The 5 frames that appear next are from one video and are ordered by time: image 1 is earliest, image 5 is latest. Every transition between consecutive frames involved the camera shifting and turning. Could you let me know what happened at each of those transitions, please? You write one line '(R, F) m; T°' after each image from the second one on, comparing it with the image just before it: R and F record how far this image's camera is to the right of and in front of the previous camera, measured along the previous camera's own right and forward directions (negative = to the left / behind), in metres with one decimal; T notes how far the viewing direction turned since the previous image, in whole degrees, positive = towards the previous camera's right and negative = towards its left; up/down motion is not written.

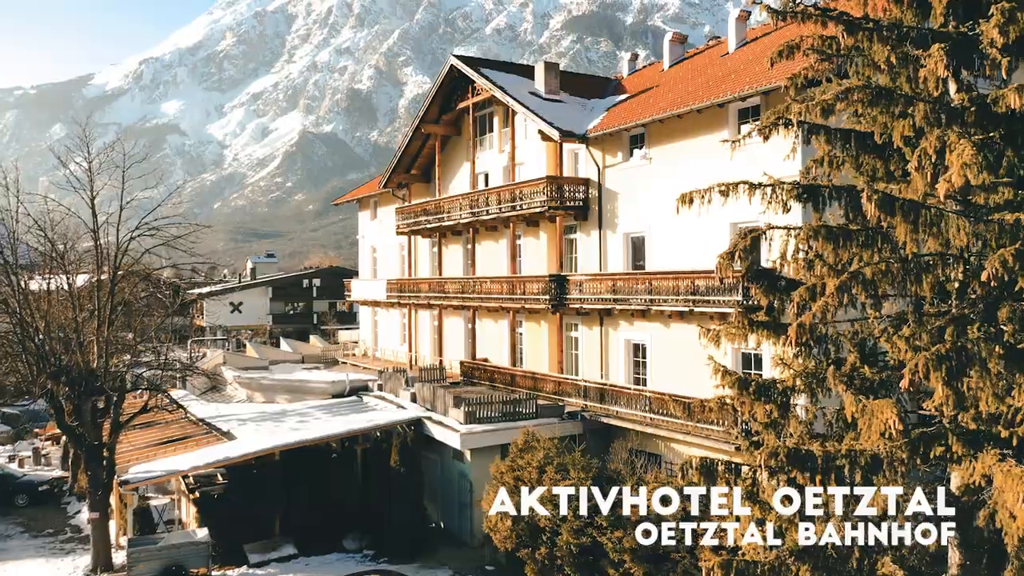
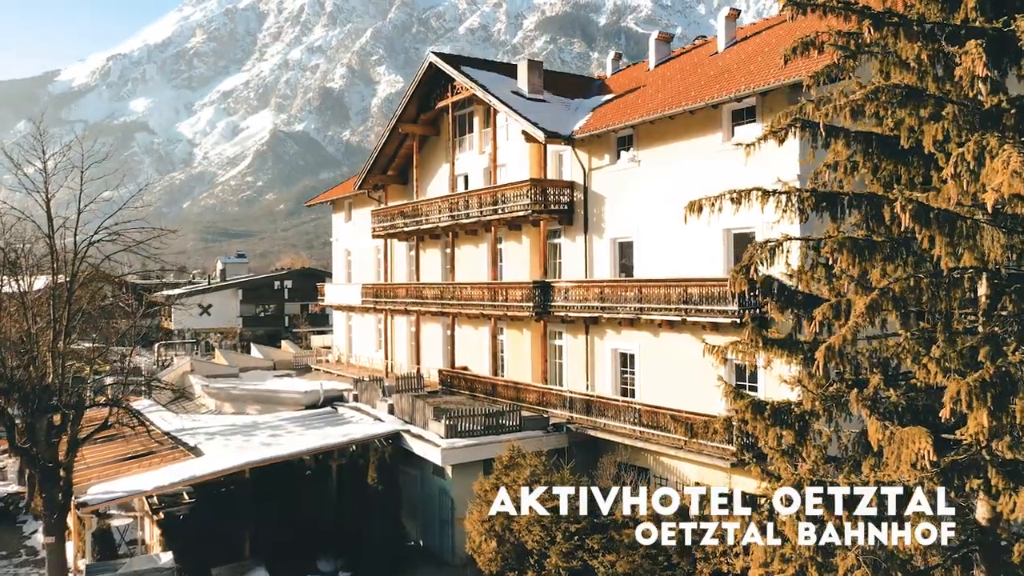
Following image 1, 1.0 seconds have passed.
(-0.3, +0.9) m; +2°
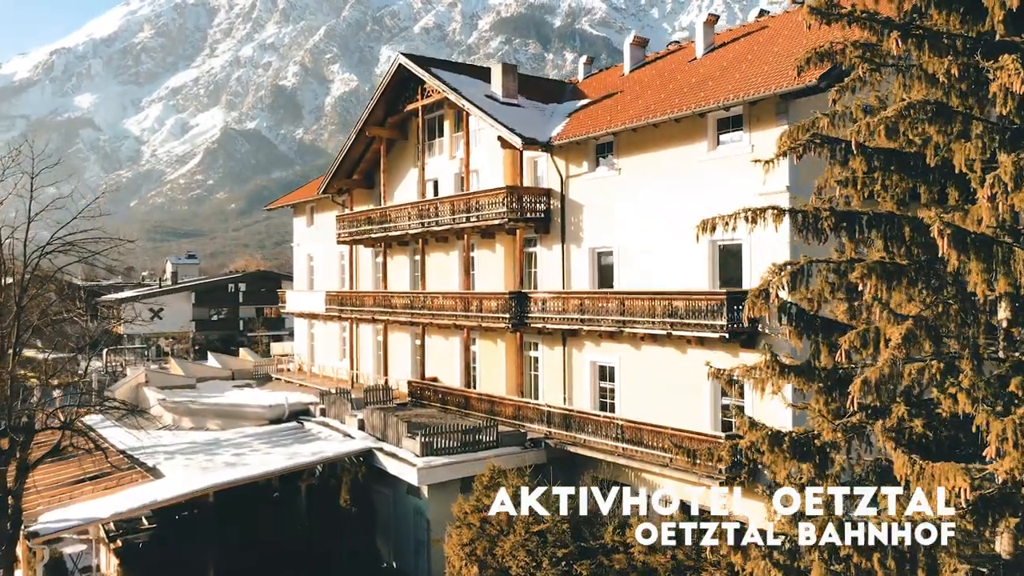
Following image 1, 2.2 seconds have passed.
(-0.6, +0.7) m; +3°
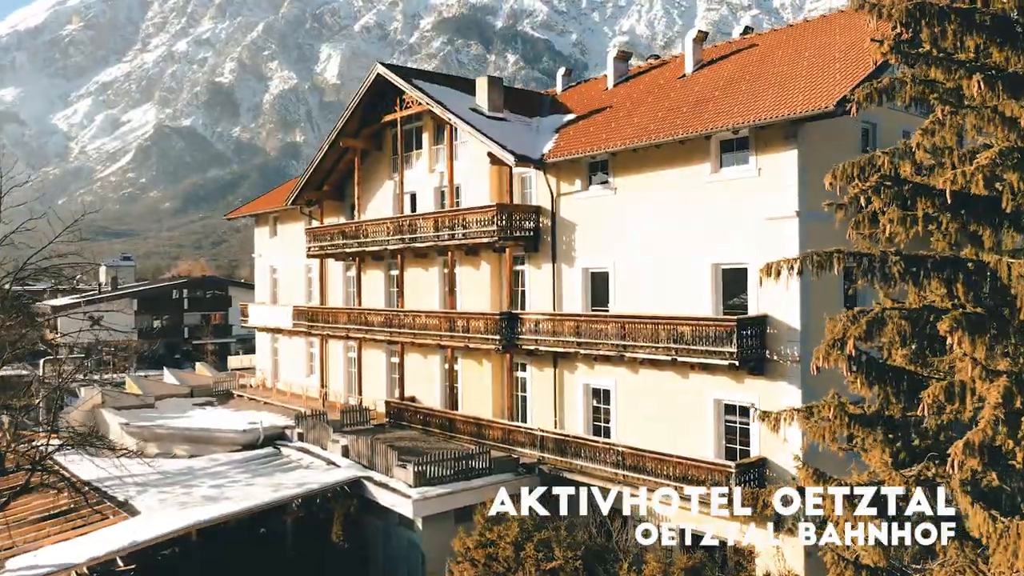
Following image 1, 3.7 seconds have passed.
(-1.3, +0.7) m; +4°
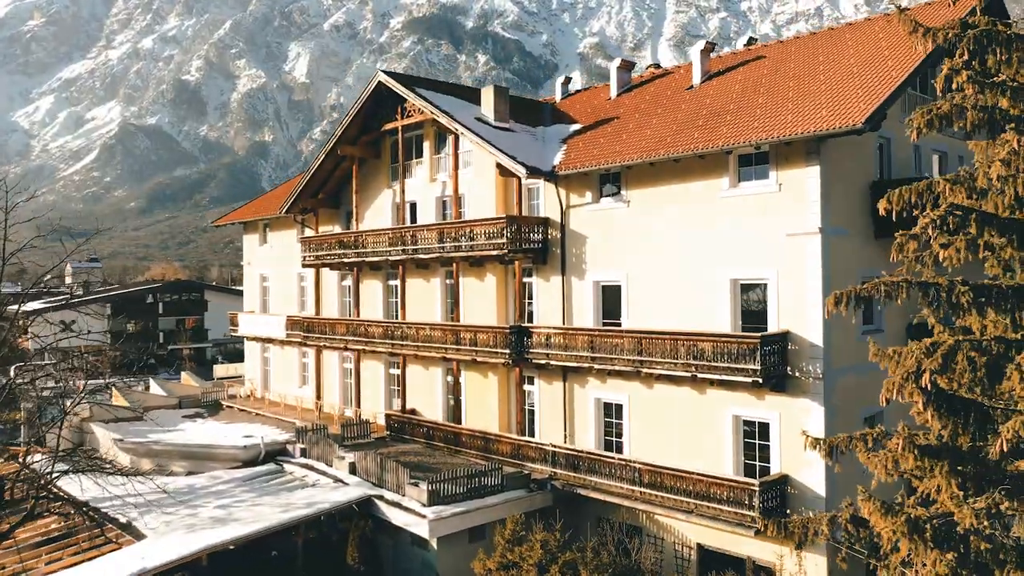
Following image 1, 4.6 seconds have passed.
(-1.0, +0.3) m; +2°
